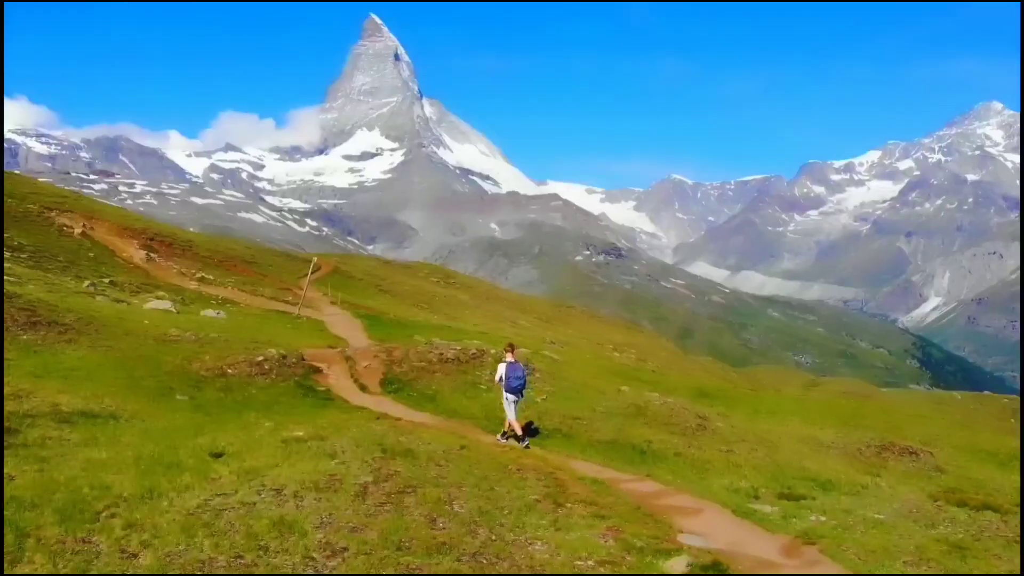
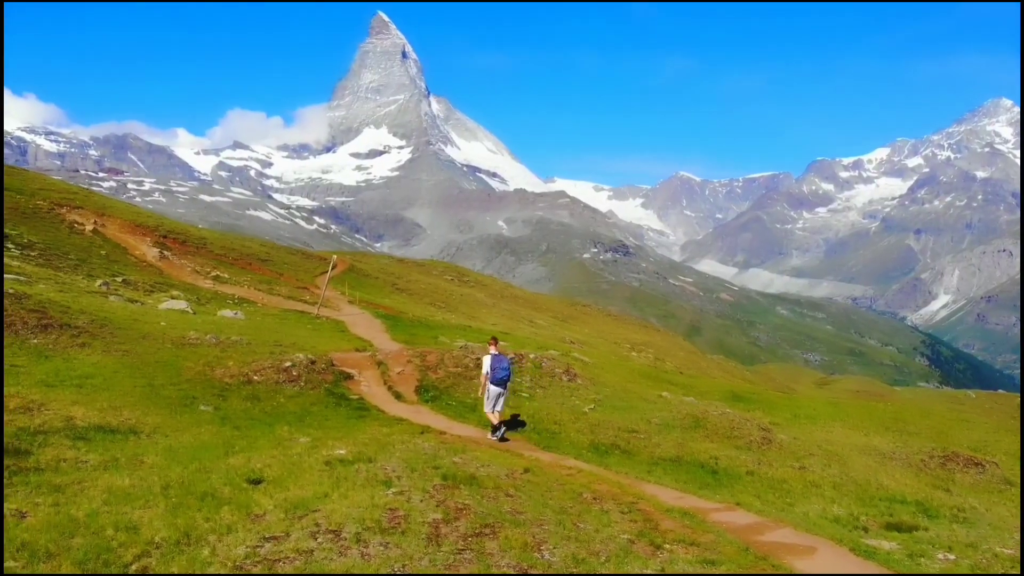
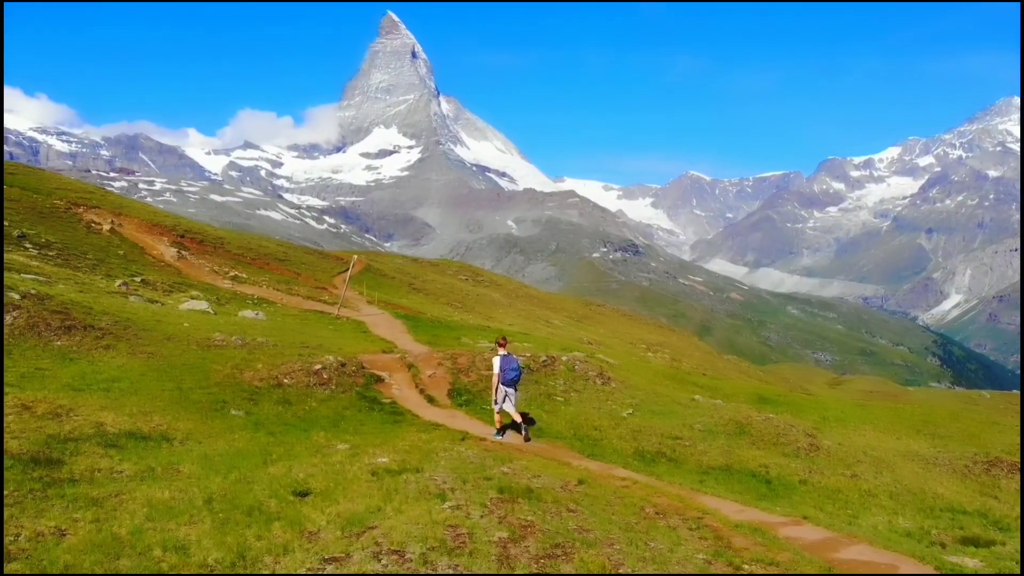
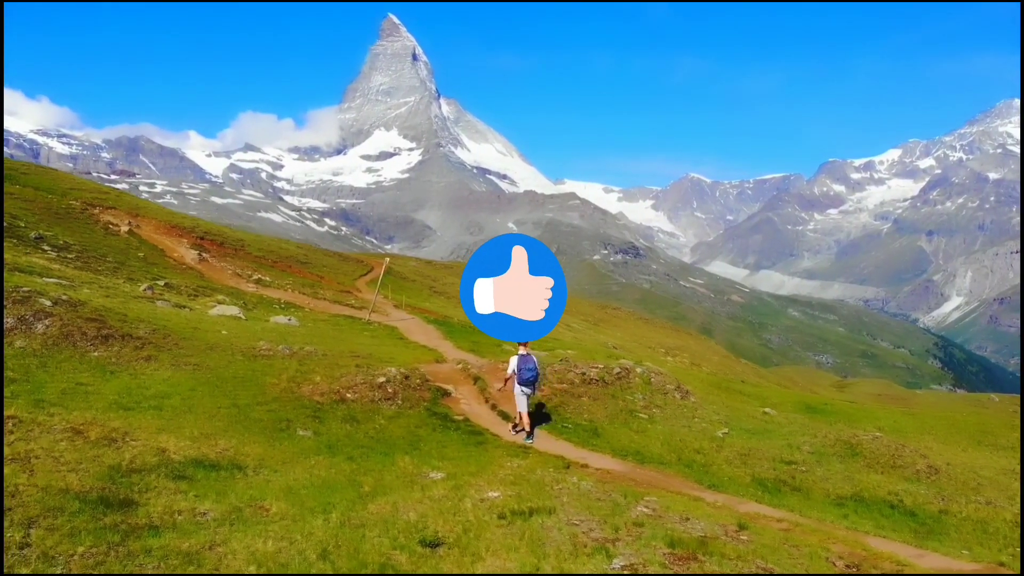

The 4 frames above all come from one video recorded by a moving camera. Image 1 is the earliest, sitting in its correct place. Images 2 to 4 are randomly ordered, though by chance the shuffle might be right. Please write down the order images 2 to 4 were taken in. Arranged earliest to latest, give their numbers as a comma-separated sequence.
2, 3, 4
